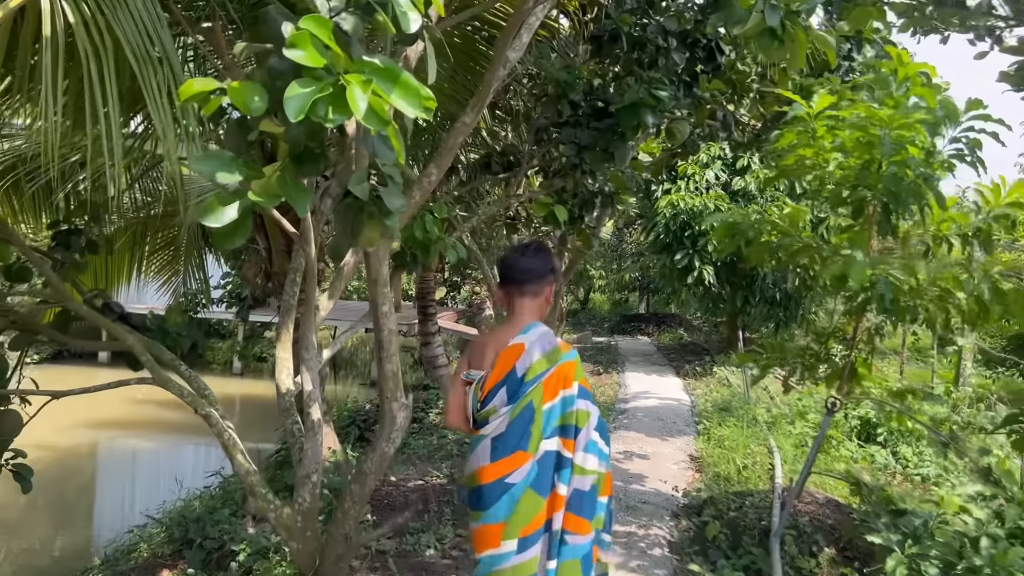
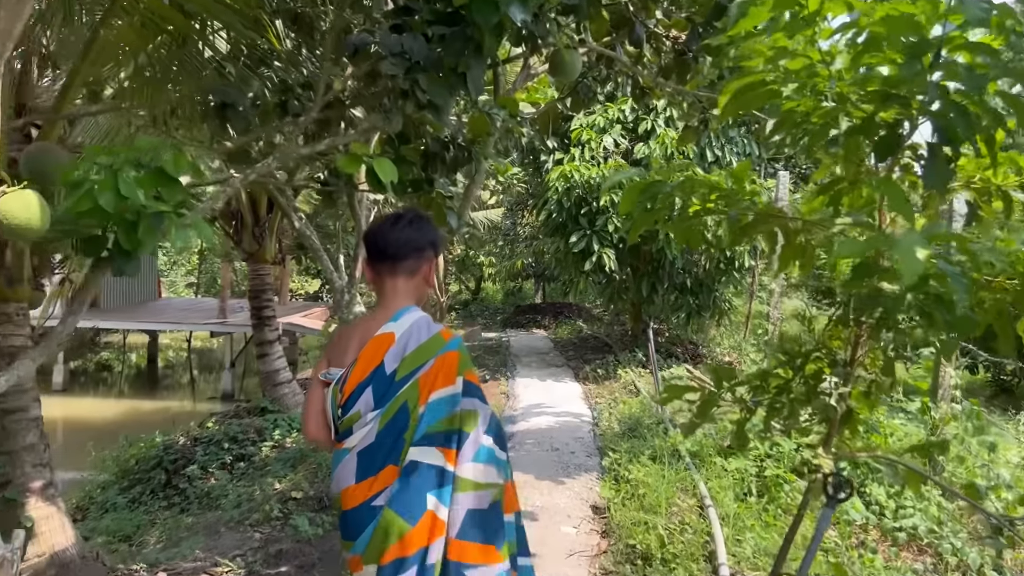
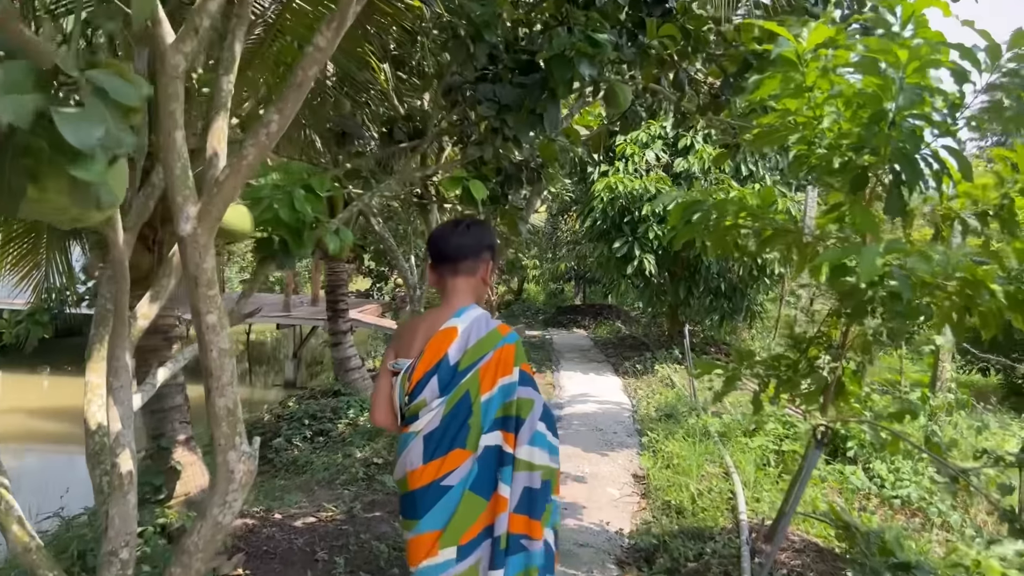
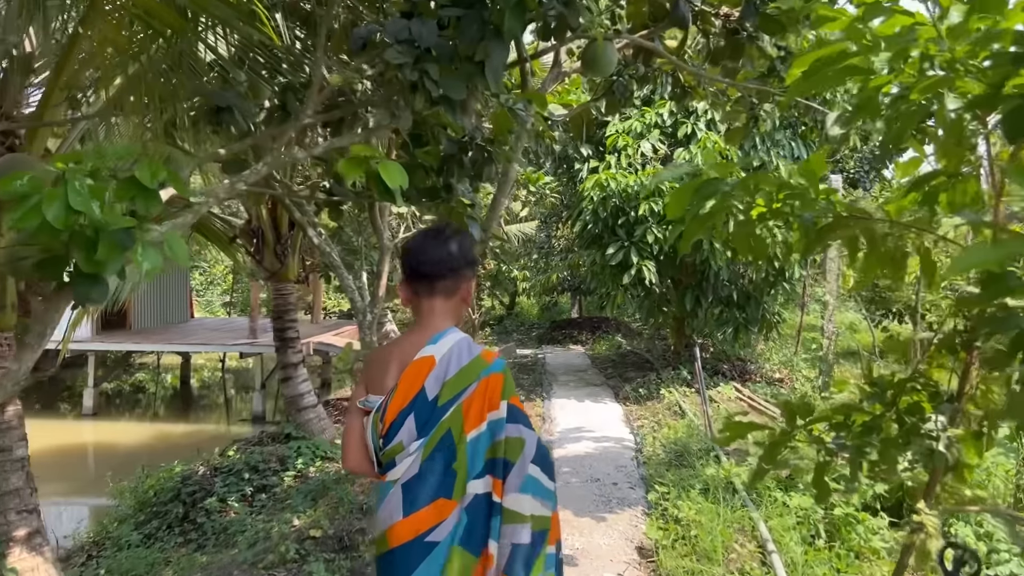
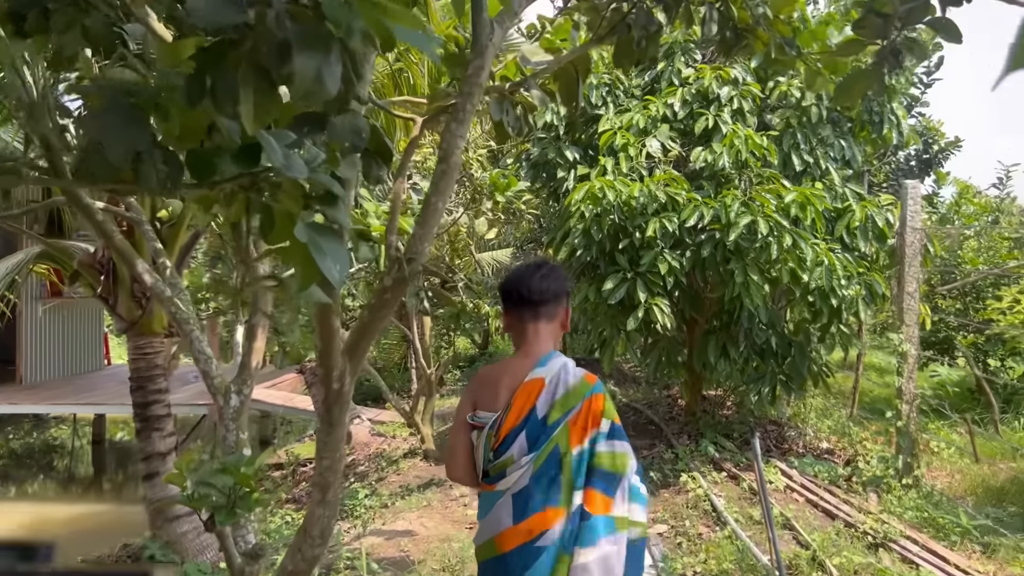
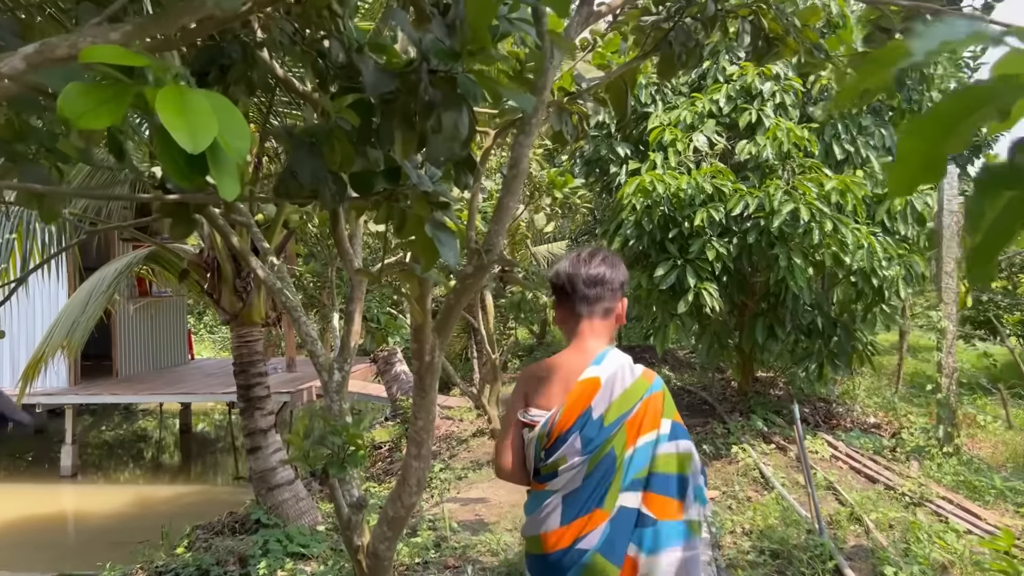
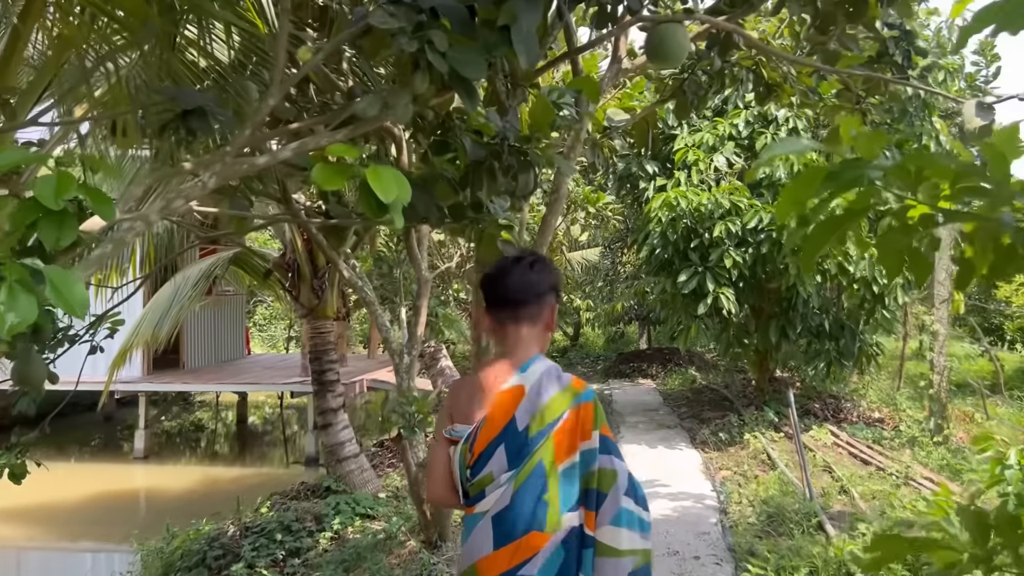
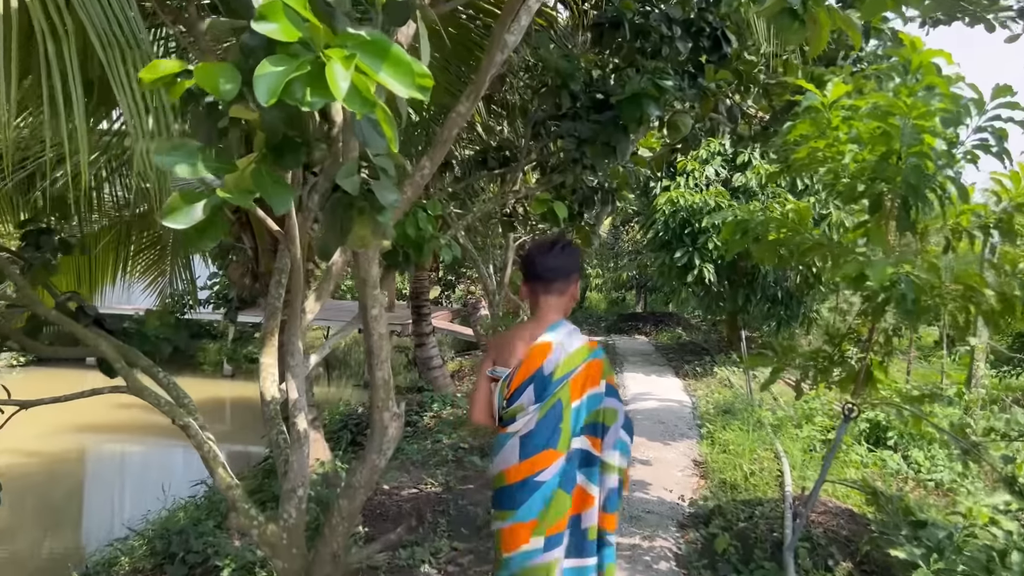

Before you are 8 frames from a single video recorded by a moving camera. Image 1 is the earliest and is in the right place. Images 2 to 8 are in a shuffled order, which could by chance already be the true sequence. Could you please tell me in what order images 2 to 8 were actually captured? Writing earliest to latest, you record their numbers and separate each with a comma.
8, 3, 2, 4, 7, 6, 5
